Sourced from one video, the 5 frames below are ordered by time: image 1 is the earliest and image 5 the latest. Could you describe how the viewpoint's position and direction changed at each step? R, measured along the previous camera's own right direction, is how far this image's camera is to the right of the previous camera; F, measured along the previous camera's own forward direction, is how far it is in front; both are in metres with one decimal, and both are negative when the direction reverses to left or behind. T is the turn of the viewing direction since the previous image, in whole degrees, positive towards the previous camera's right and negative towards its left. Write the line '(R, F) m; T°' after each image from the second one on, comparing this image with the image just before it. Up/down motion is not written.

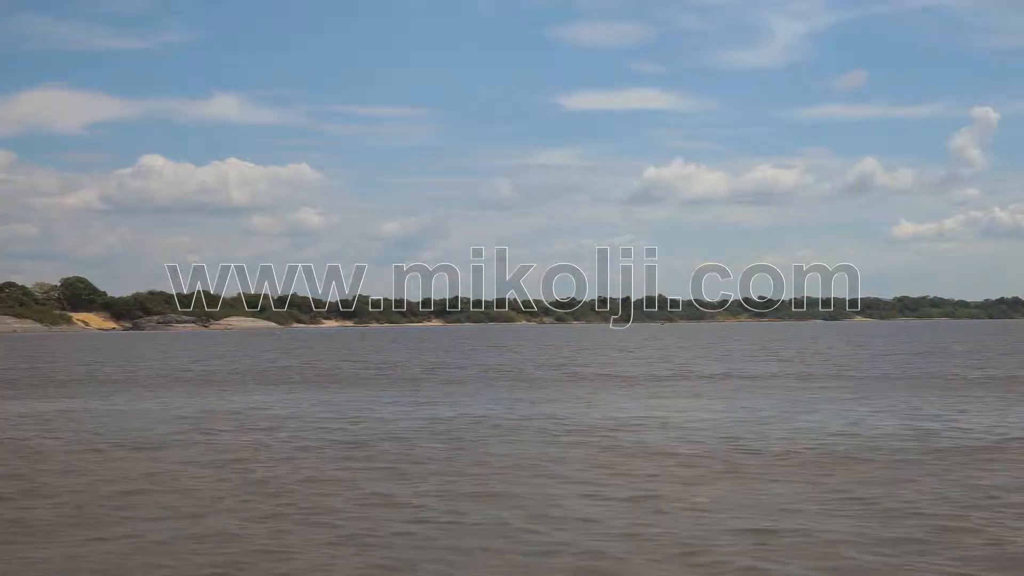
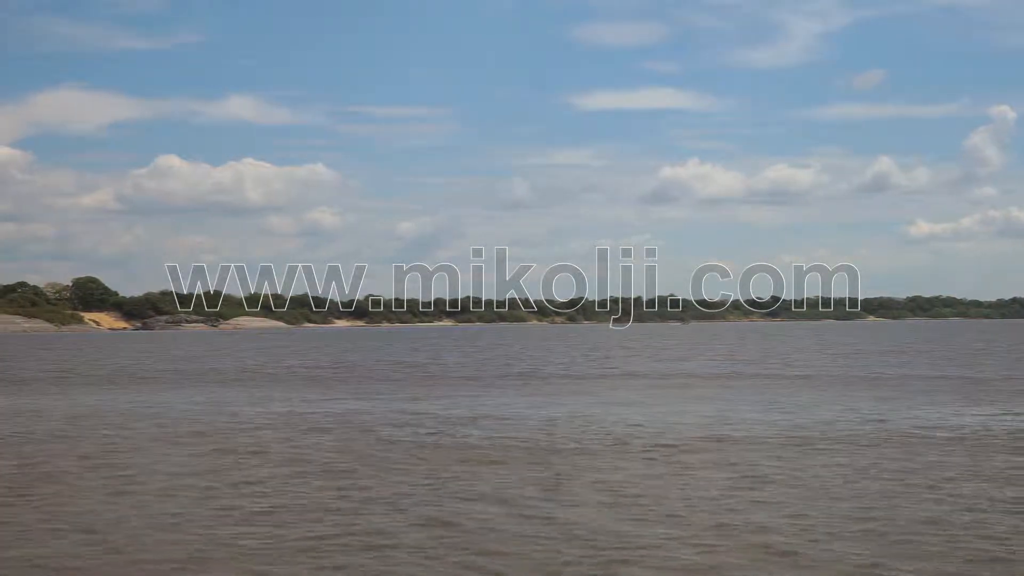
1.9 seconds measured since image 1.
(-6.1, 0.0) m; -1°
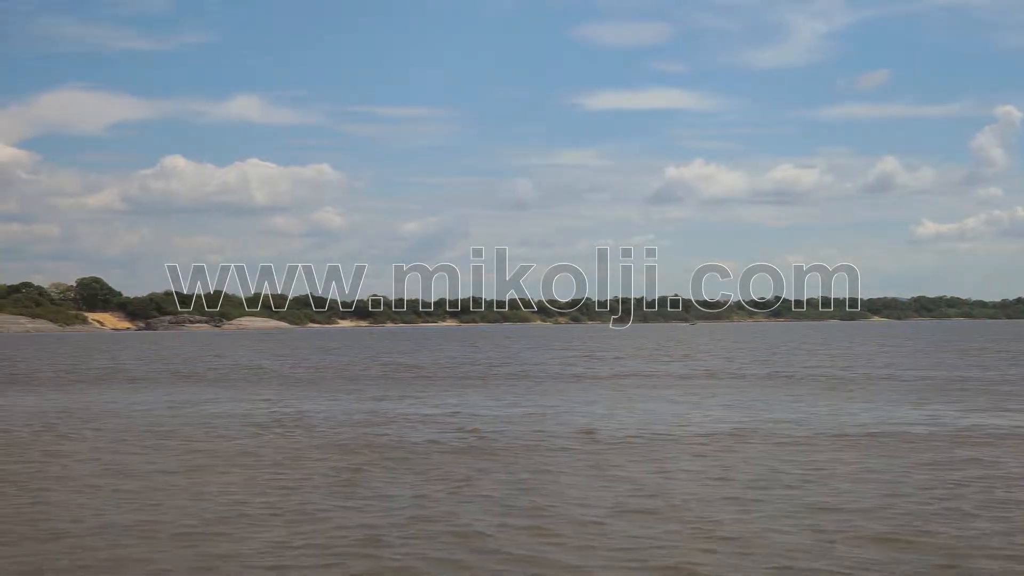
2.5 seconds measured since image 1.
(-1.9, -0.7) m; 0°
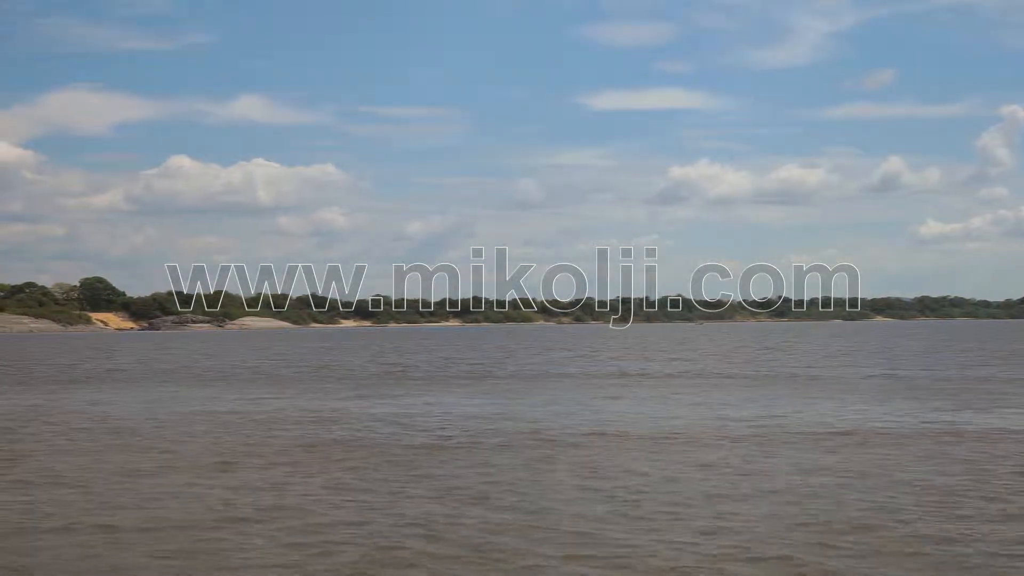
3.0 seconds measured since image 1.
(+1.7, -1.5) m; 0°
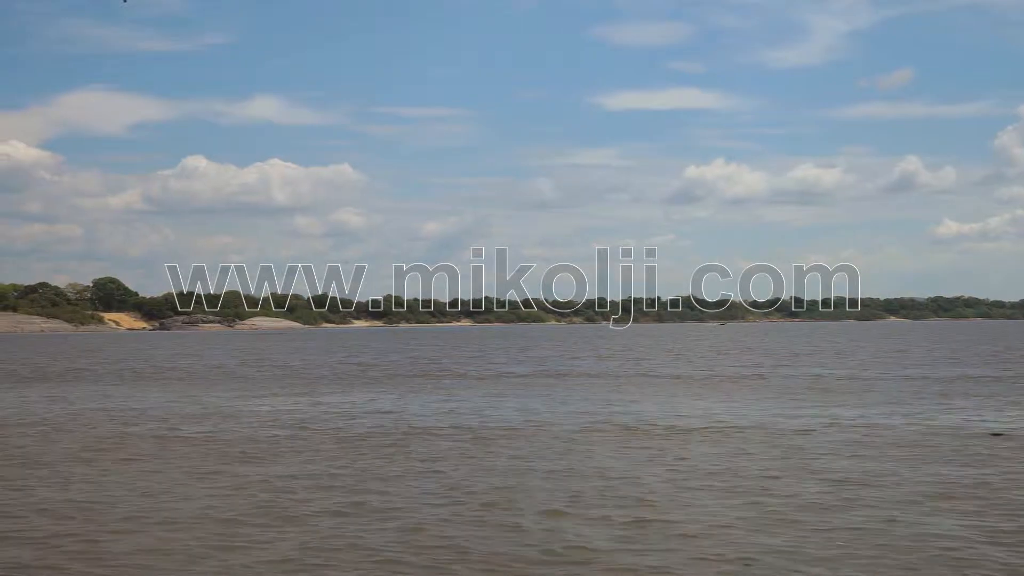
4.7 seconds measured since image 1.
(+4.2, -4.3) m; 0°
